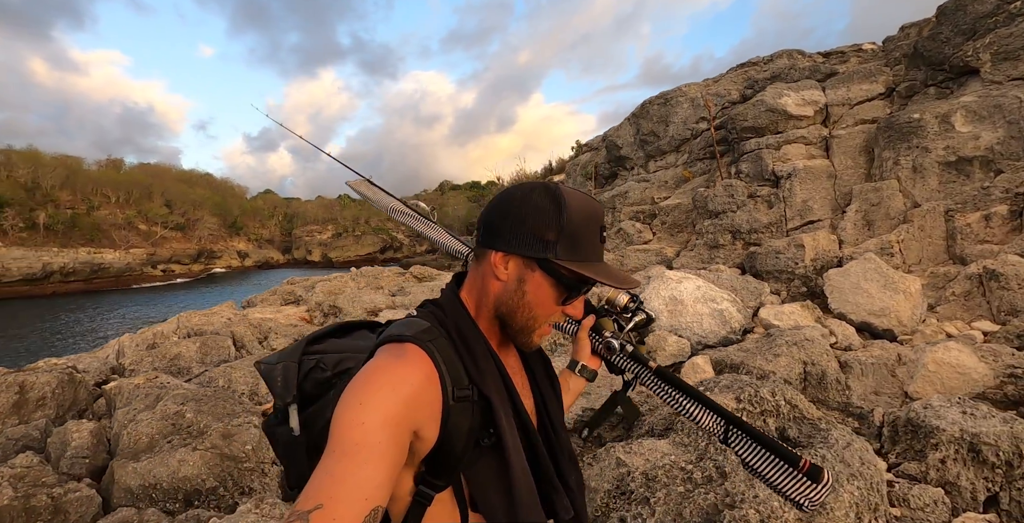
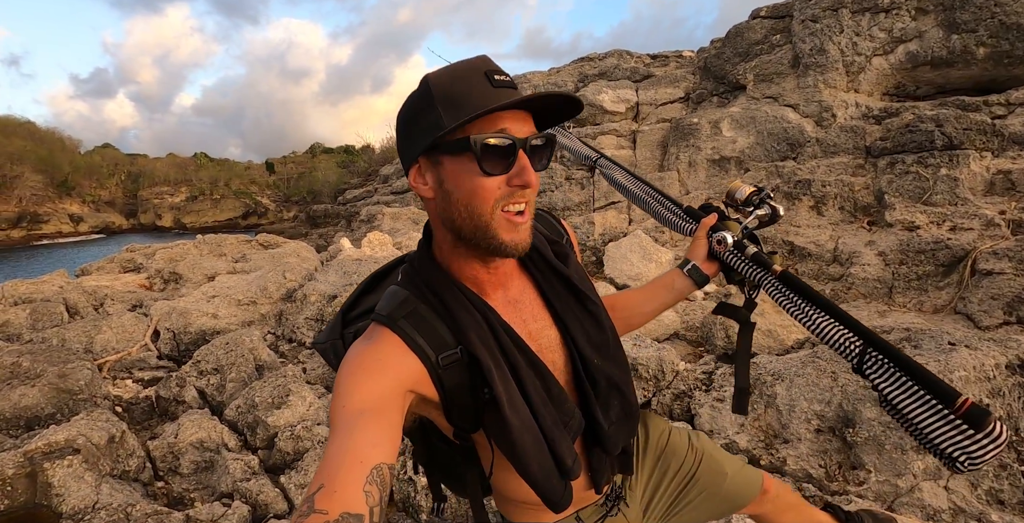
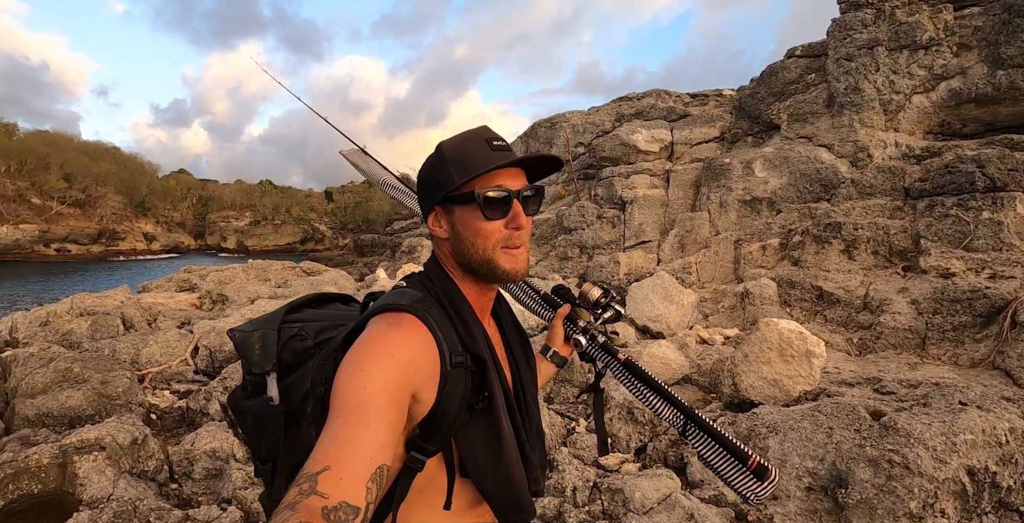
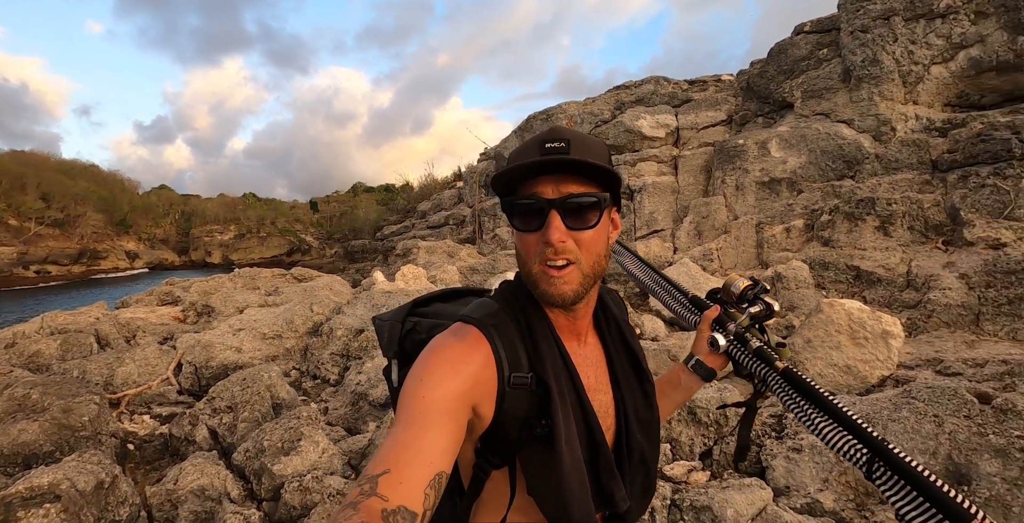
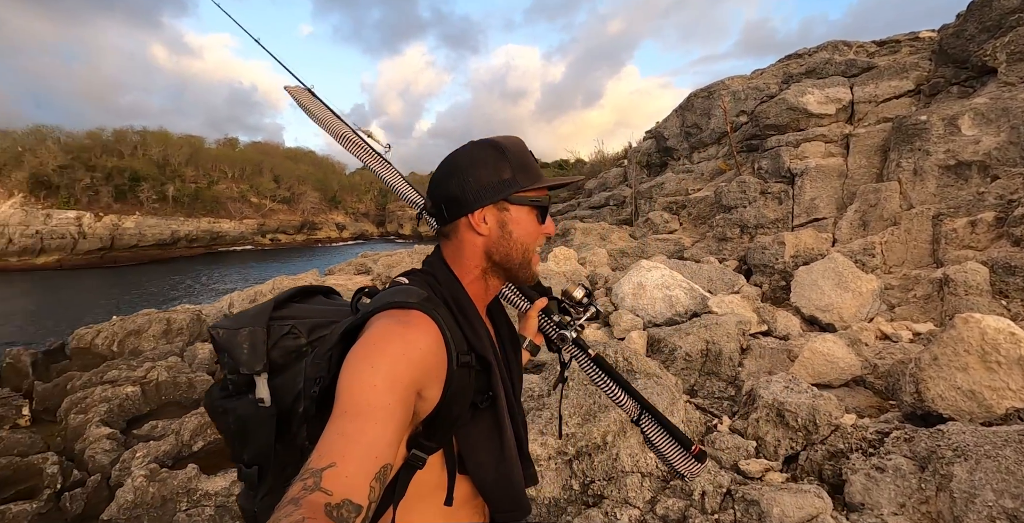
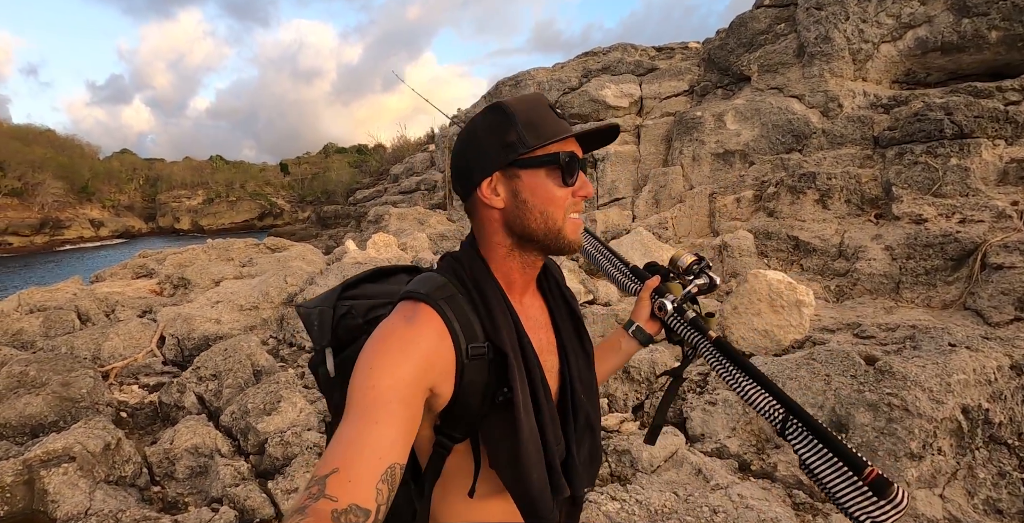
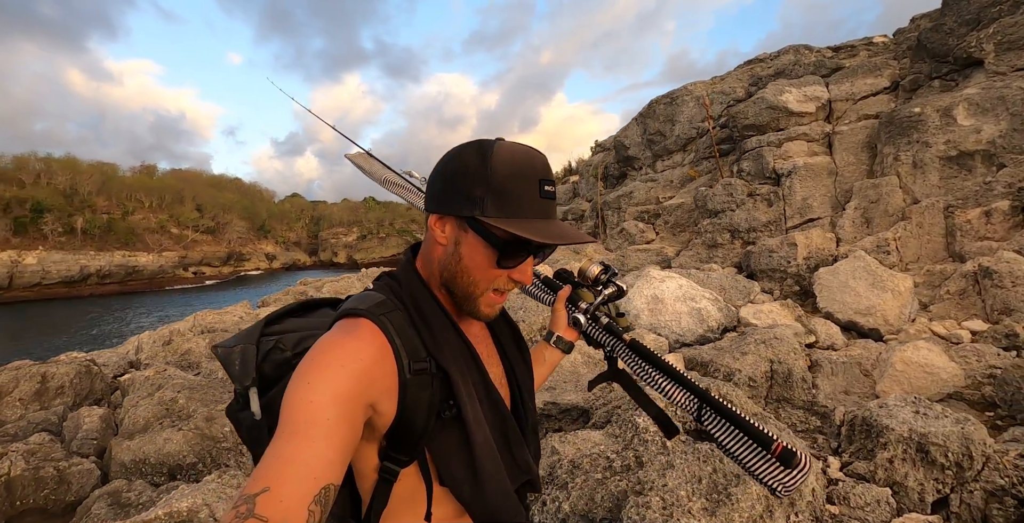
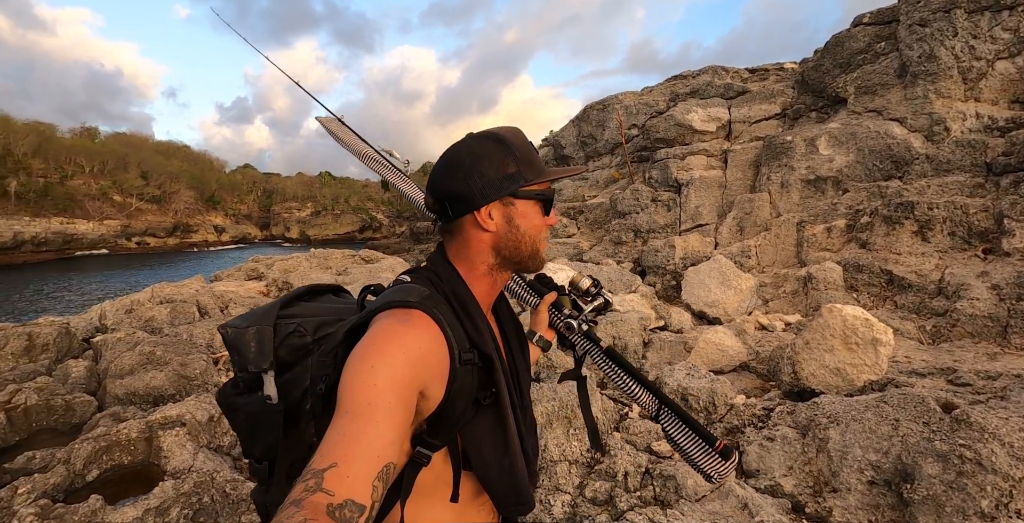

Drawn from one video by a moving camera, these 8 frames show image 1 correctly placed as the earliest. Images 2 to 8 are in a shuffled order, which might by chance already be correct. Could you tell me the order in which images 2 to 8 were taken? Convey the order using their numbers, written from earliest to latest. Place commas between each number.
7, 4, 2, 6, 3, 8, 5
